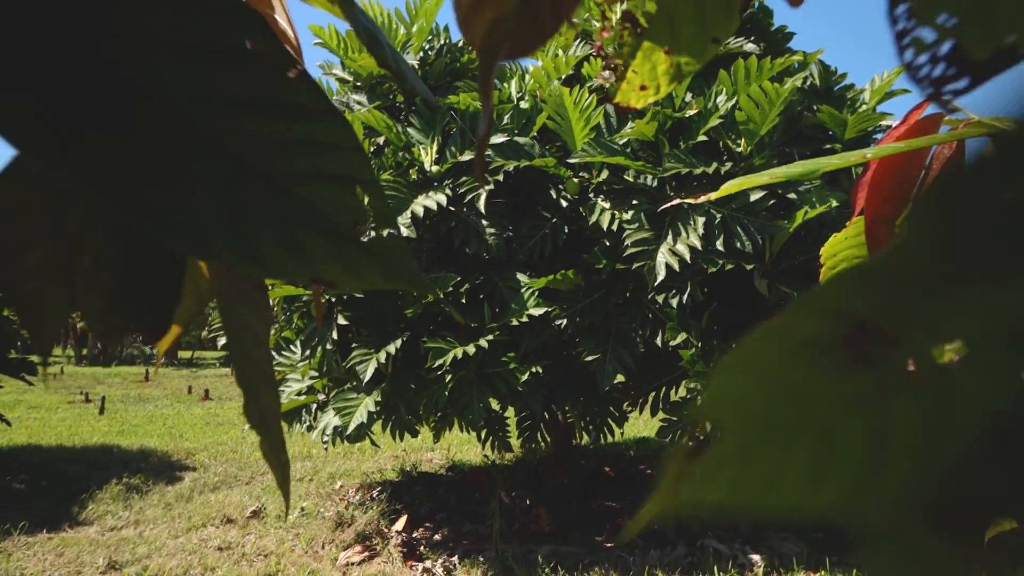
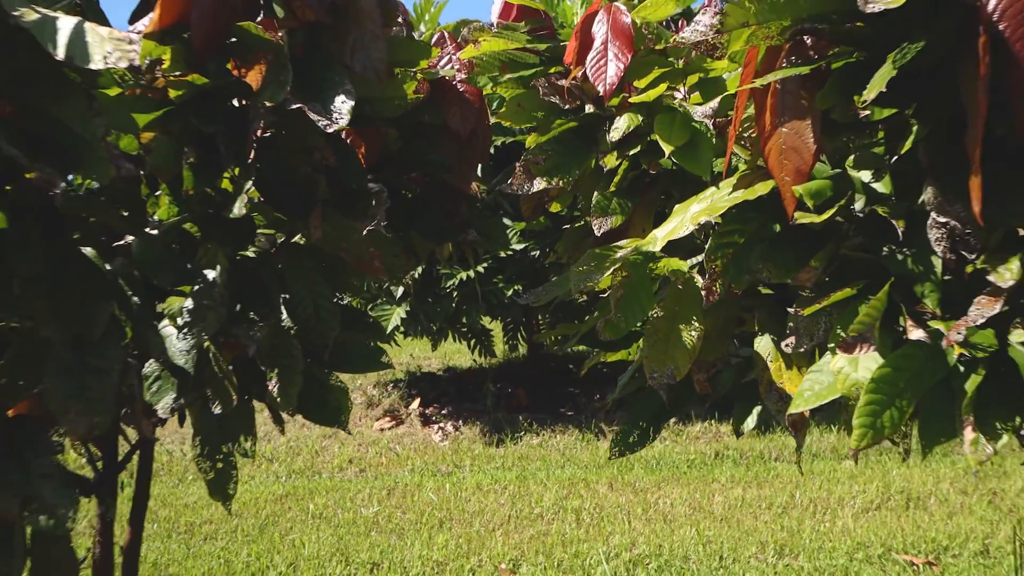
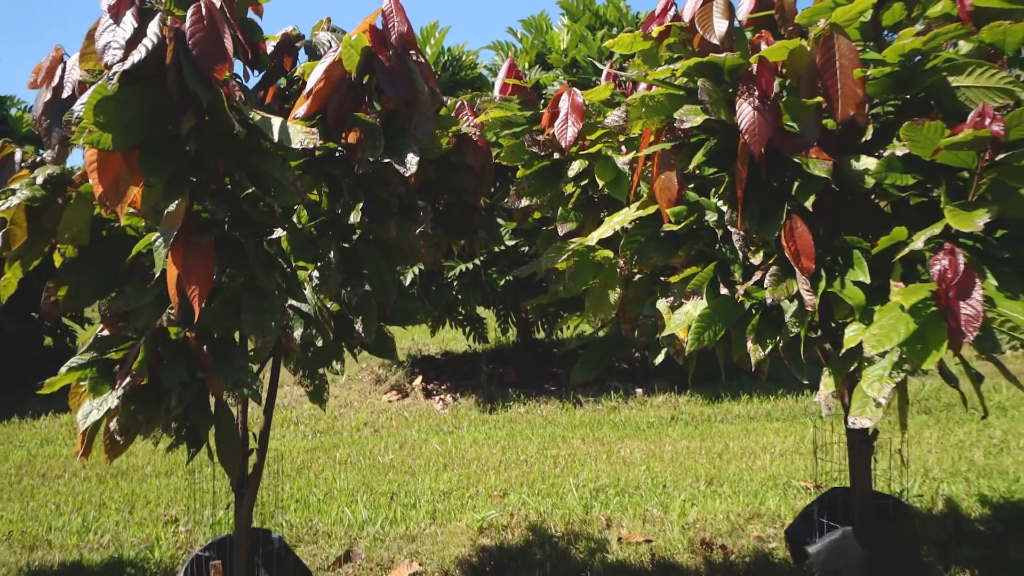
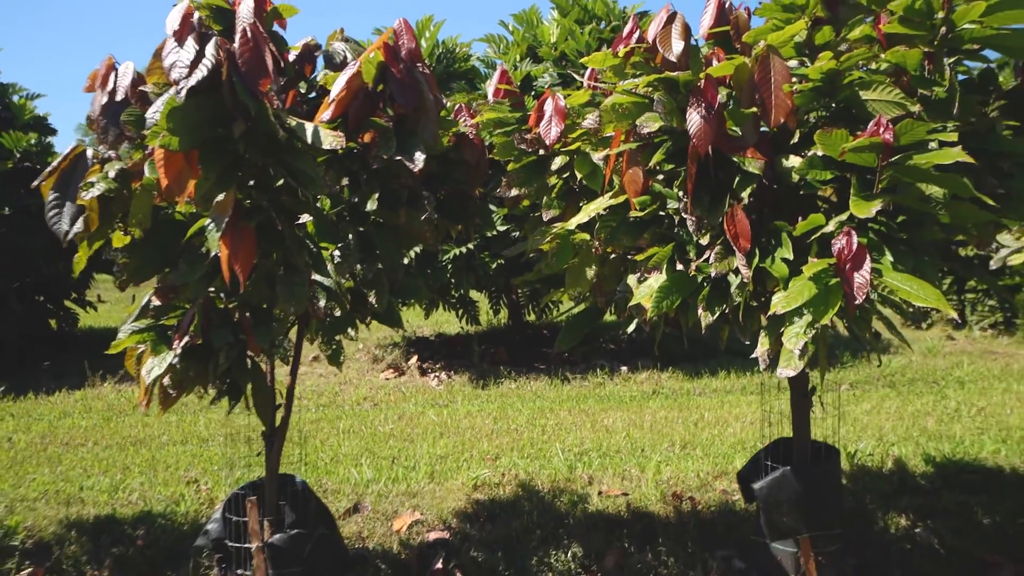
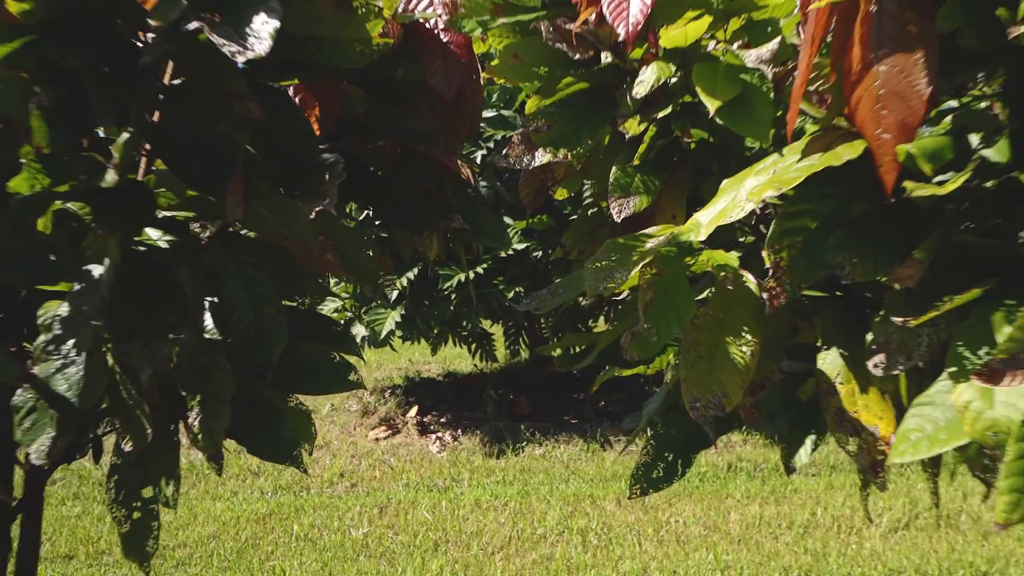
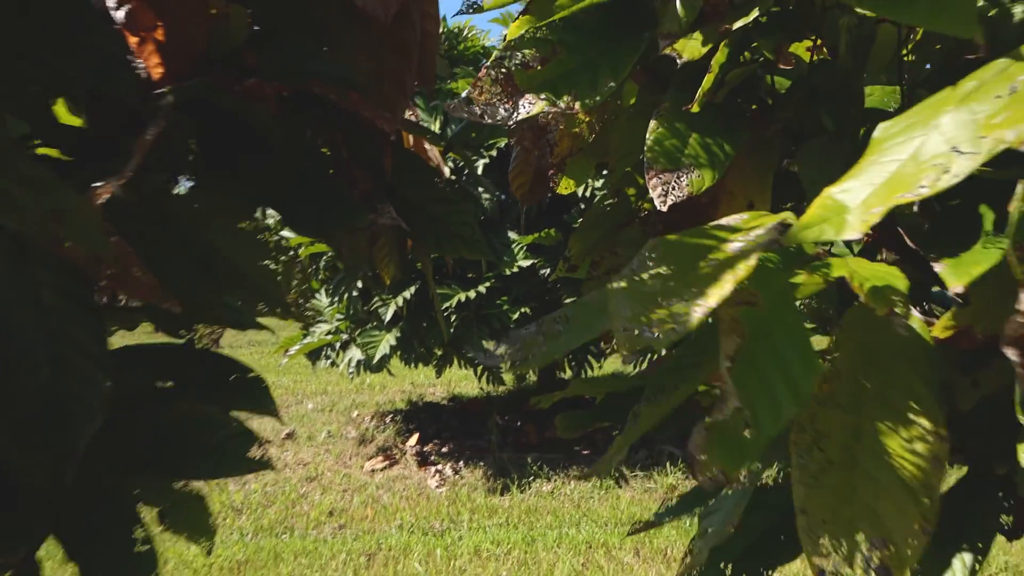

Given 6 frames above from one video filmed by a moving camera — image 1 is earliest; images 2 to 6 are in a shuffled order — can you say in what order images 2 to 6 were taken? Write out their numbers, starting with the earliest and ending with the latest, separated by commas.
6, 5, 2, 3, 4
